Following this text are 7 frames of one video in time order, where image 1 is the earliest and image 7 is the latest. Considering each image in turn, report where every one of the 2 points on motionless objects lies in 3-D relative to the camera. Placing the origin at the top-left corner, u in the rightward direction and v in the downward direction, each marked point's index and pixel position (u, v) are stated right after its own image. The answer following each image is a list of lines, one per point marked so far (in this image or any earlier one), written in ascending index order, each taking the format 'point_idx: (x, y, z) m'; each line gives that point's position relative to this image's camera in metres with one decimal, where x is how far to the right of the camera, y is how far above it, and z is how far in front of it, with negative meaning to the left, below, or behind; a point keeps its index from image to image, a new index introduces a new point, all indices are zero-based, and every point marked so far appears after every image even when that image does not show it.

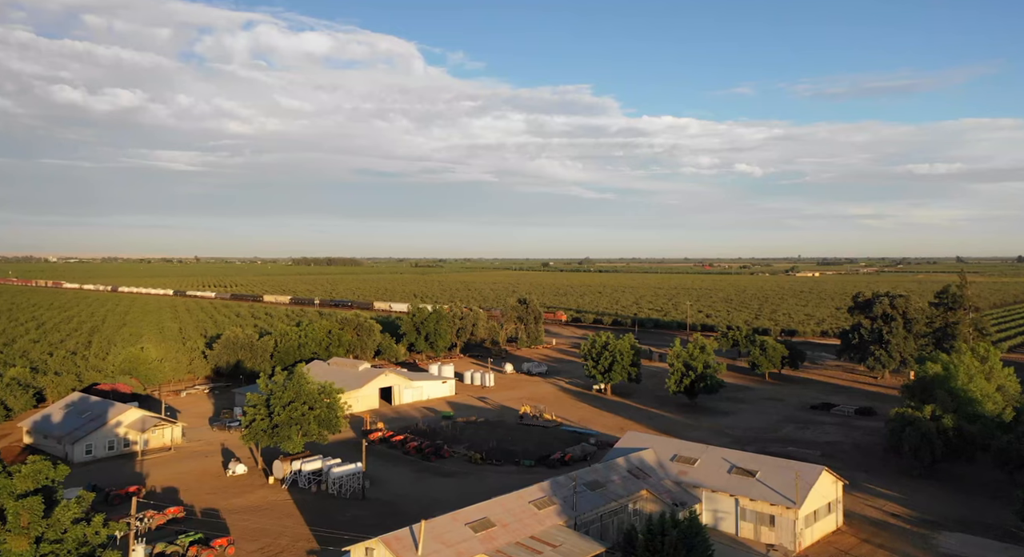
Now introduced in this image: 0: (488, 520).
0: (-0.6, -6.2, +19.0) m
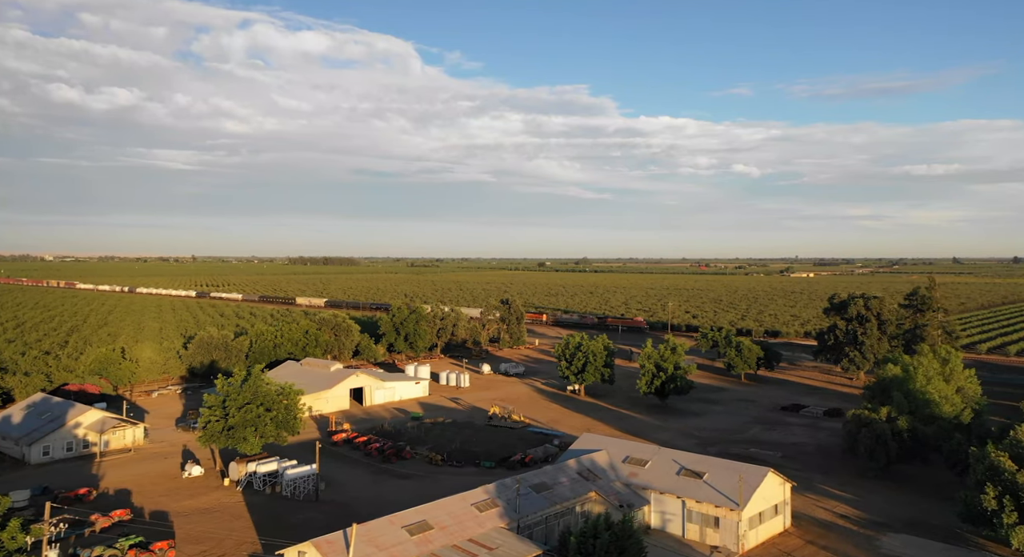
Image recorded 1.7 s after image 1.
0: (-2.2, -6.2, +18.9) m
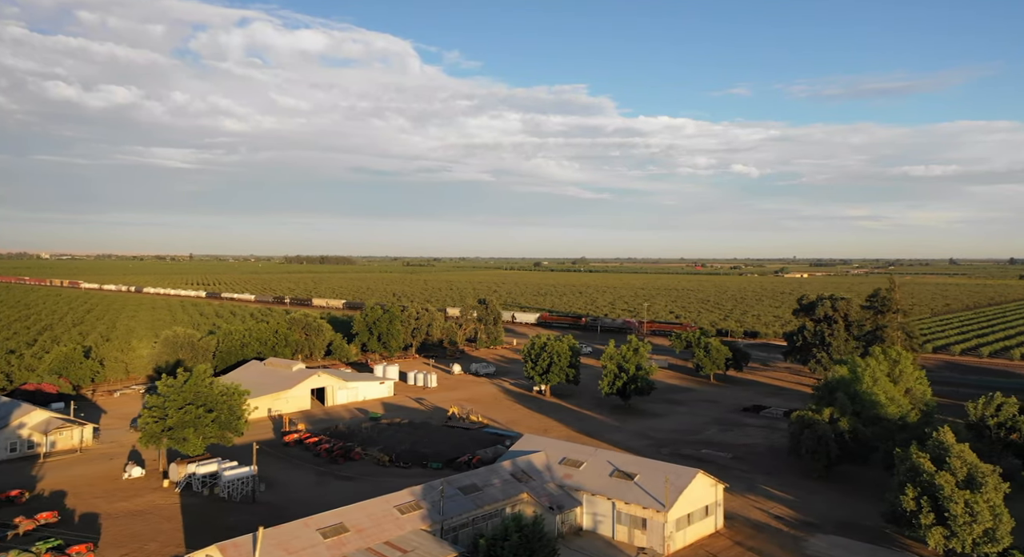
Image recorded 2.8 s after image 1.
0: (-4.3, -6.3, +18.8) m
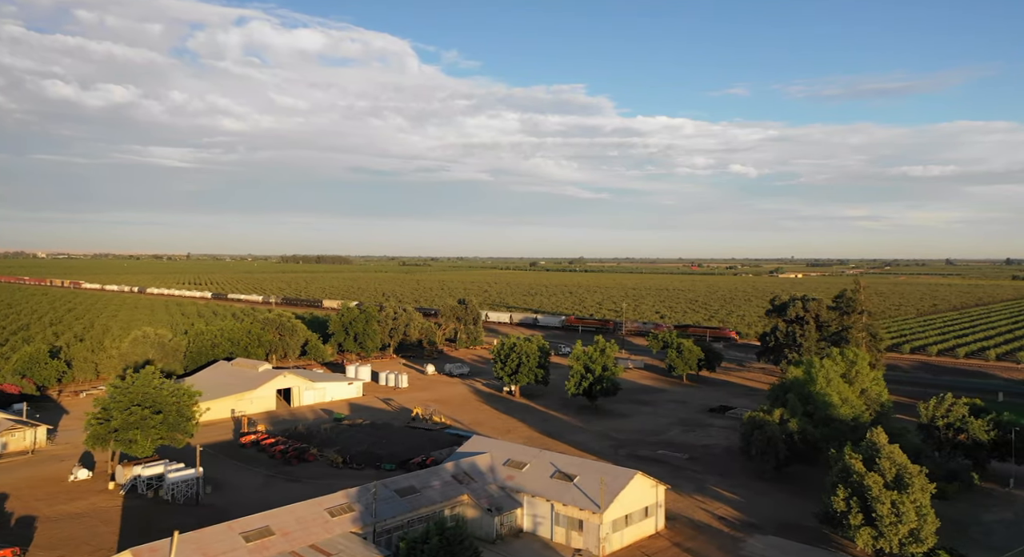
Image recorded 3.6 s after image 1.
0: (-6.1, -6.3, +18.7) m
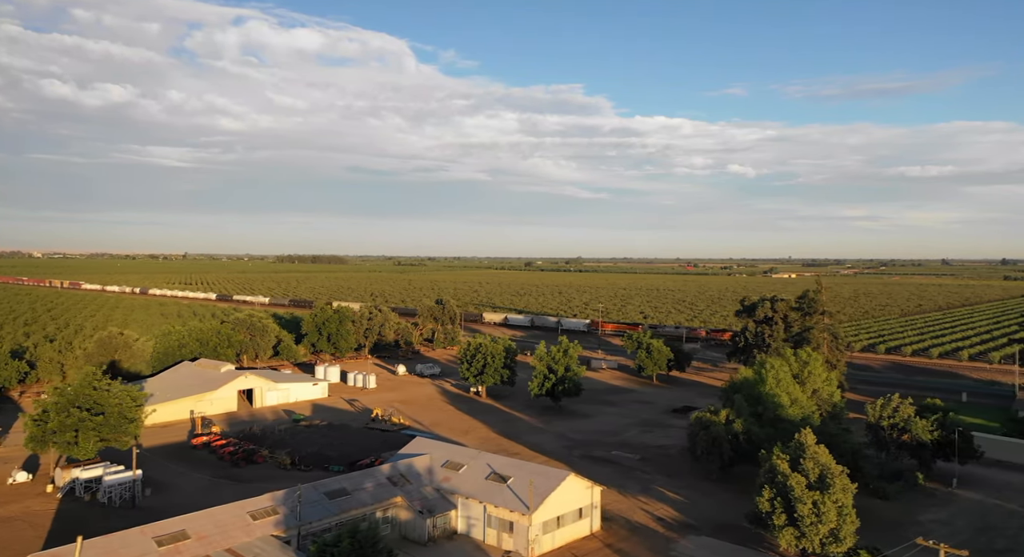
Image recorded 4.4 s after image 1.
0: (-8.2, -6.3, +18.5) m
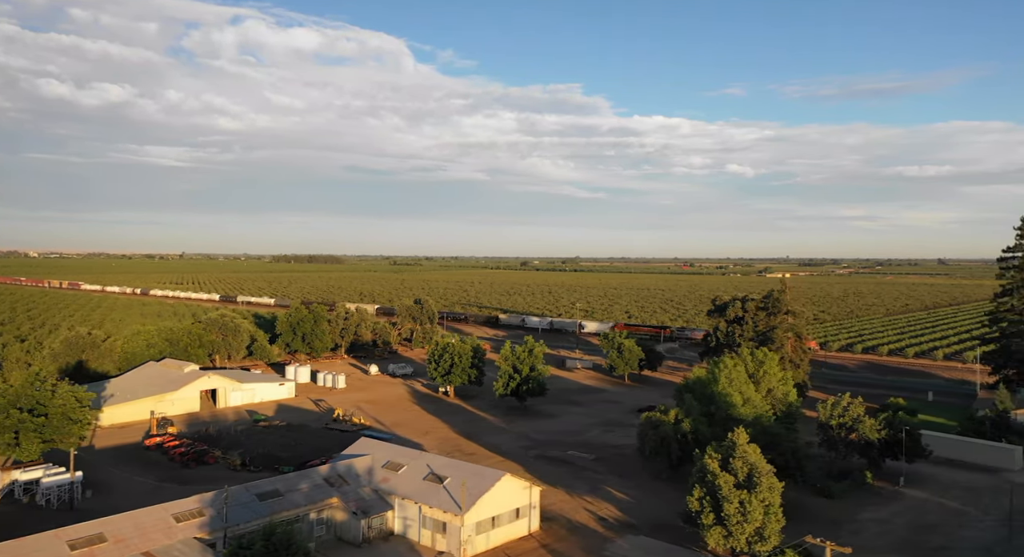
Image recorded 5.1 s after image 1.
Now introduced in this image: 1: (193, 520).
0: (-10.1, -6.3, +18.3) m
1: (-8.5, -6.5, +20.0) m
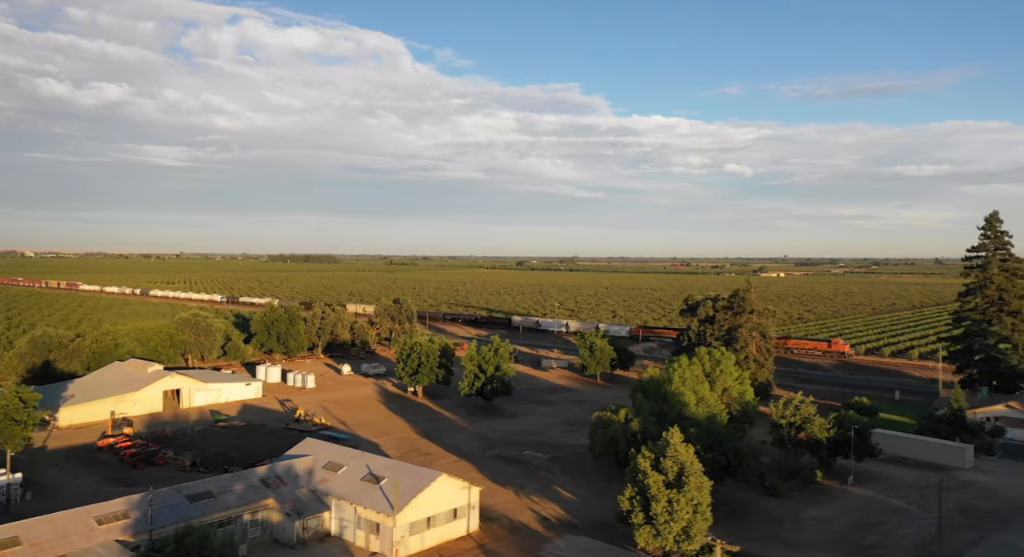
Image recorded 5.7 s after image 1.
0: (-12.0, -6.3, +18.1) m
1: (-10.5, -6.5, +19.8) m
